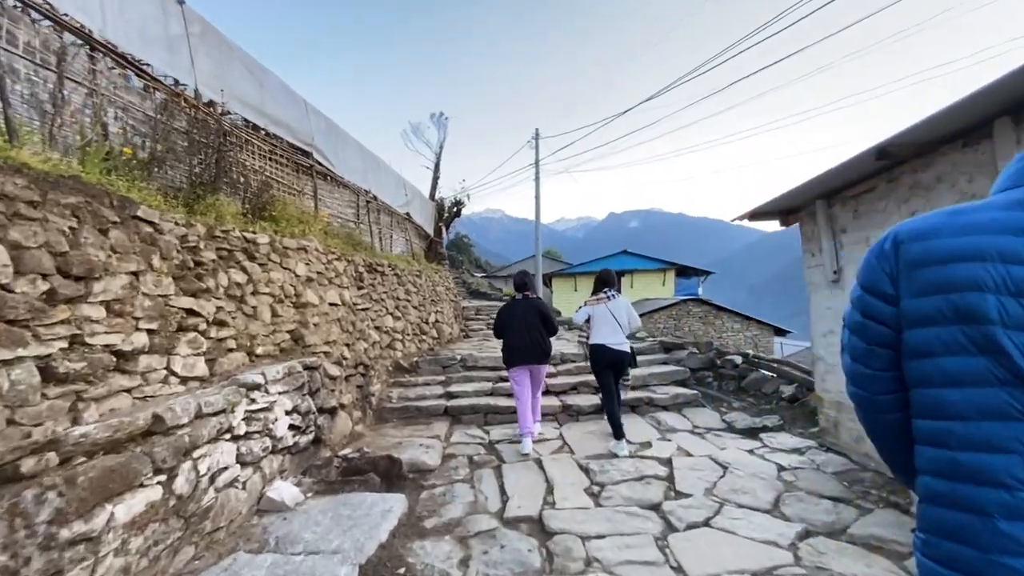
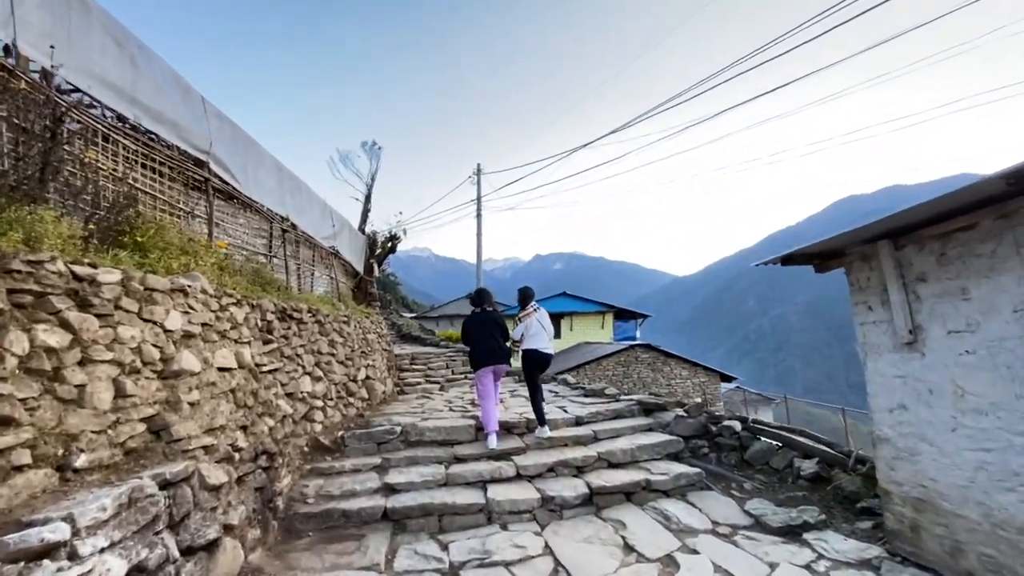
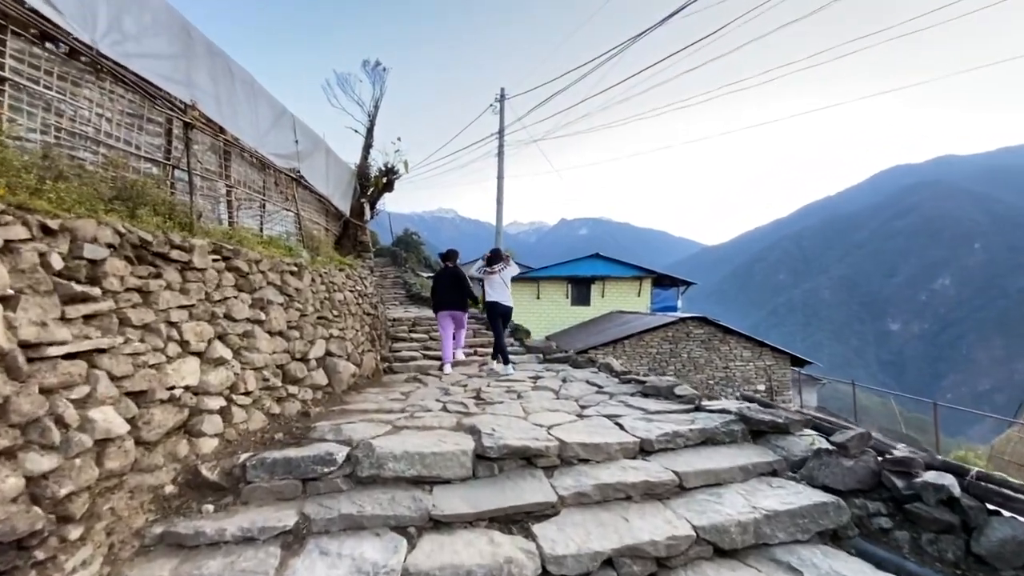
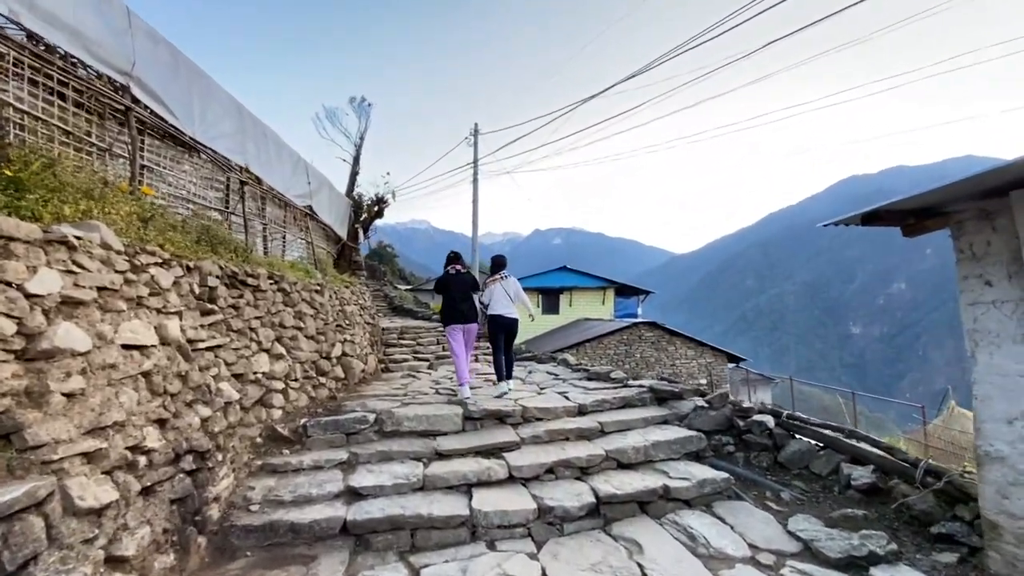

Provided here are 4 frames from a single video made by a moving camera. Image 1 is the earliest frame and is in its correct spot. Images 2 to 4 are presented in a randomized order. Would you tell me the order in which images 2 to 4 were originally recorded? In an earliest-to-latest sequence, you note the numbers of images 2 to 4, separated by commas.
2, 4, 3
